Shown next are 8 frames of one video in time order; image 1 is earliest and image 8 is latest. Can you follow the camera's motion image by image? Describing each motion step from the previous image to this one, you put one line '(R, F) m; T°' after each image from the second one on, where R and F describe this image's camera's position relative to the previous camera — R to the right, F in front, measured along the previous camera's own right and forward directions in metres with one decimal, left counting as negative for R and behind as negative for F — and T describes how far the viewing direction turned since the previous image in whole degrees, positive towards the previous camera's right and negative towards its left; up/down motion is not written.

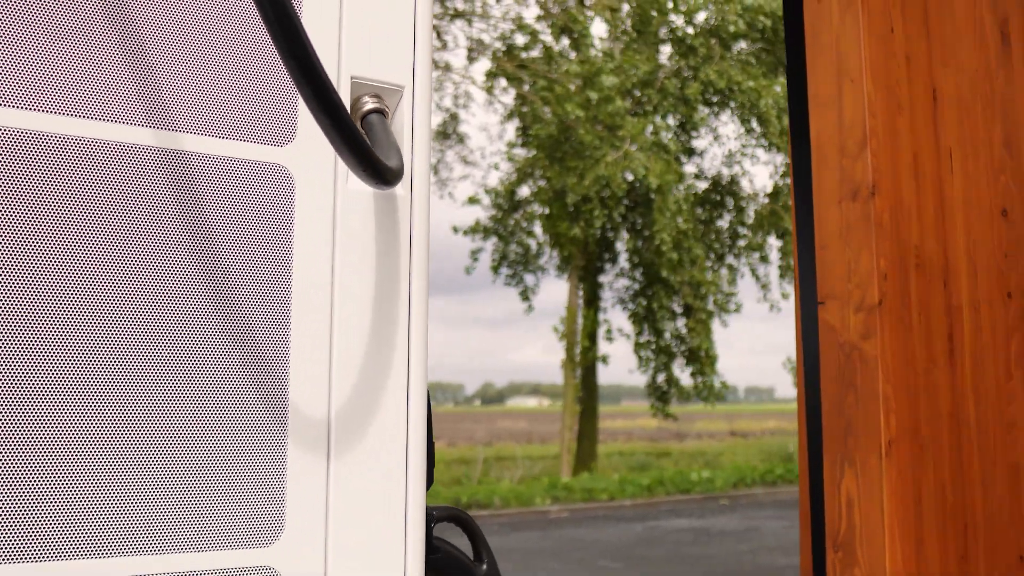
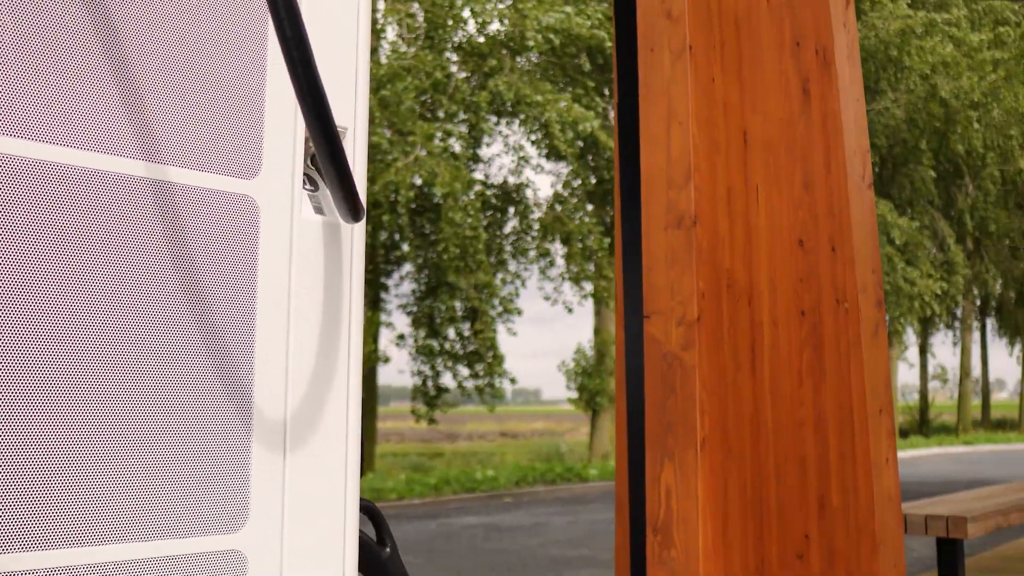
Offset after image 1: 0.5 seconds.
(+0.5, -0.3) m; -2°
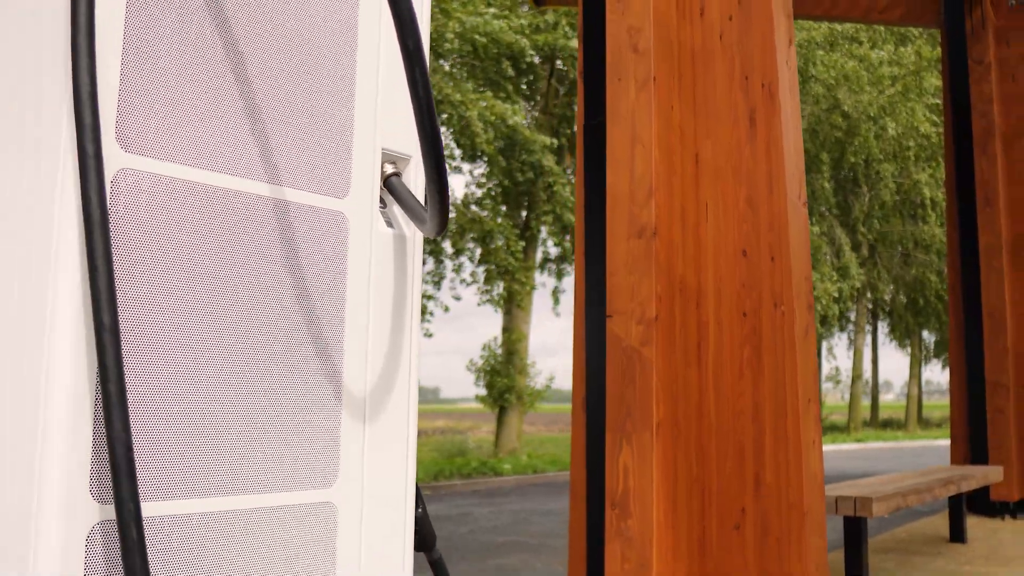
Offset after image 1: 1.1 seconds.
(-0.2, -0.3) m; +6°
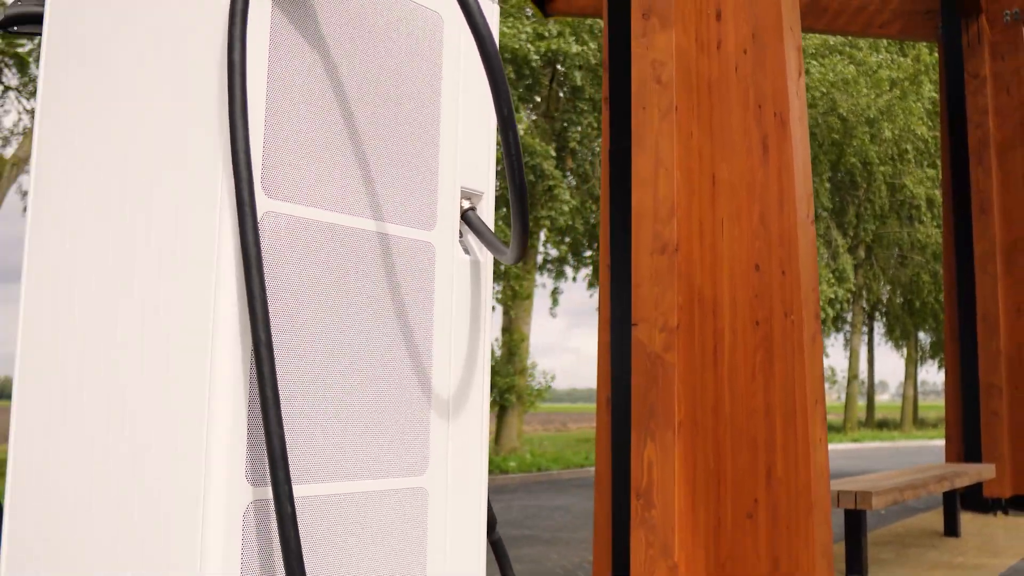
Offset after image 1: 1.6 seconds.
(-0.1, -0.3) m; 0°
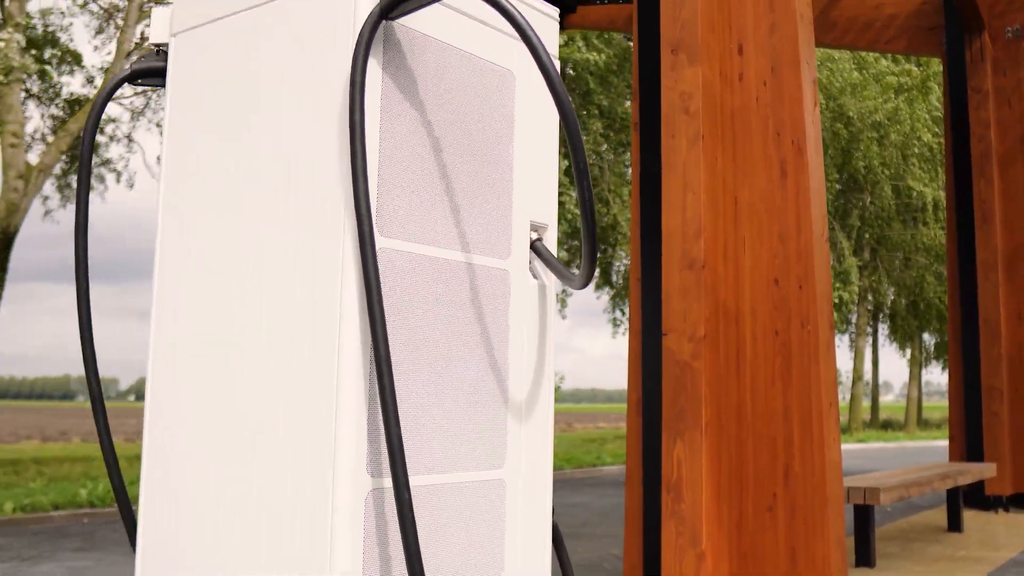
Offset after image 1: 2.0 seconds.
(-0.1, -0.3) m; 0°
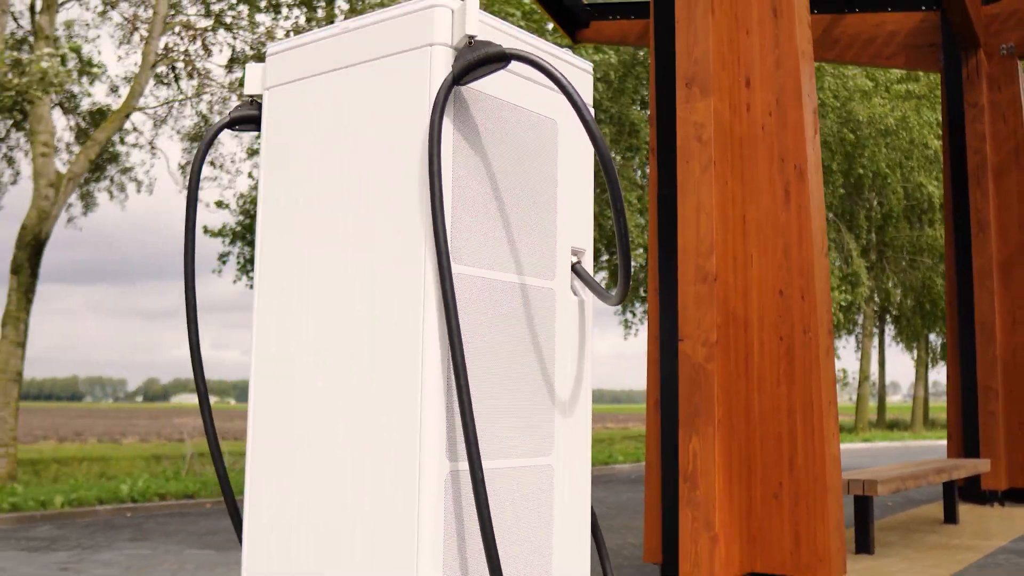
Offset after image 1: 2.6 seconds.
(-0.1, -0.4) m; 0°
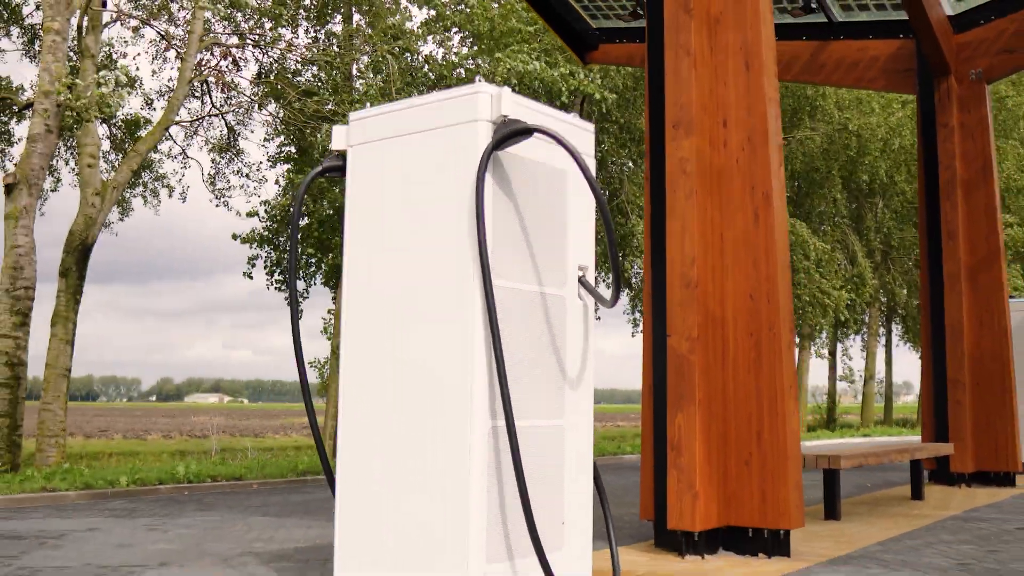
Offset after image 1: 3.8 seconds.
(0.0, -0.9) m; -1°
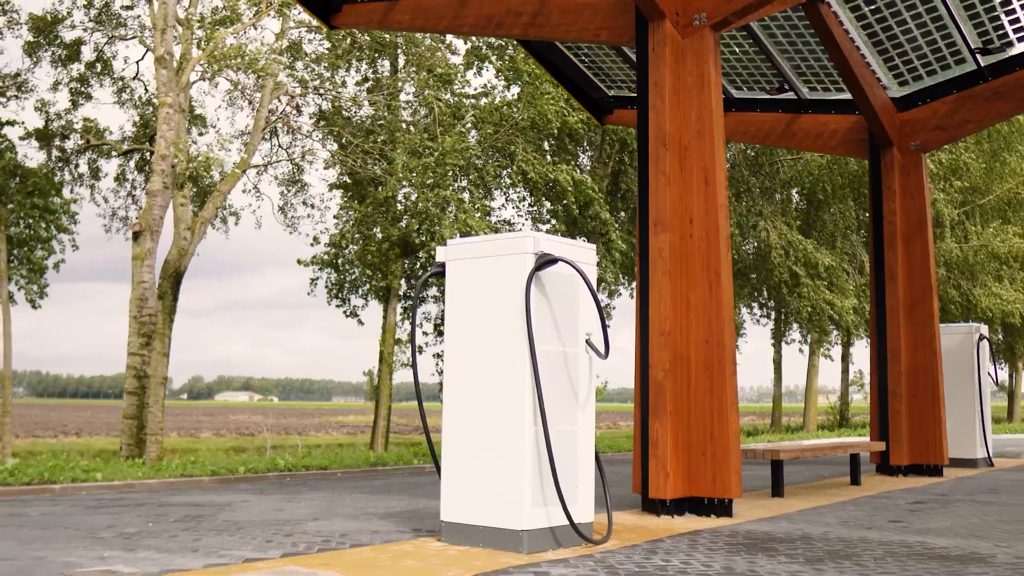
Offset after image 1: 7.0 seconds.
(0.0, -2.4) m; -2°
